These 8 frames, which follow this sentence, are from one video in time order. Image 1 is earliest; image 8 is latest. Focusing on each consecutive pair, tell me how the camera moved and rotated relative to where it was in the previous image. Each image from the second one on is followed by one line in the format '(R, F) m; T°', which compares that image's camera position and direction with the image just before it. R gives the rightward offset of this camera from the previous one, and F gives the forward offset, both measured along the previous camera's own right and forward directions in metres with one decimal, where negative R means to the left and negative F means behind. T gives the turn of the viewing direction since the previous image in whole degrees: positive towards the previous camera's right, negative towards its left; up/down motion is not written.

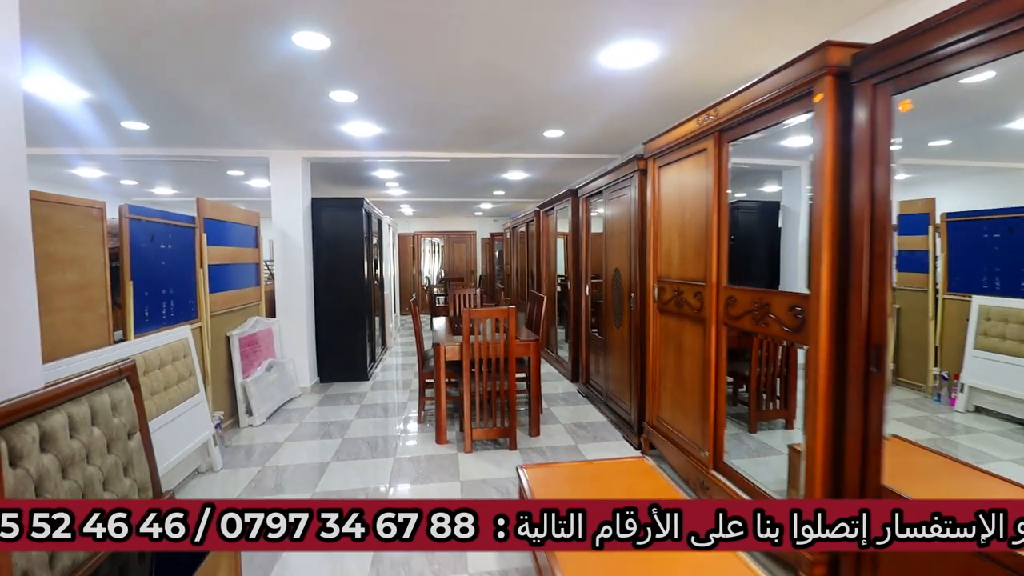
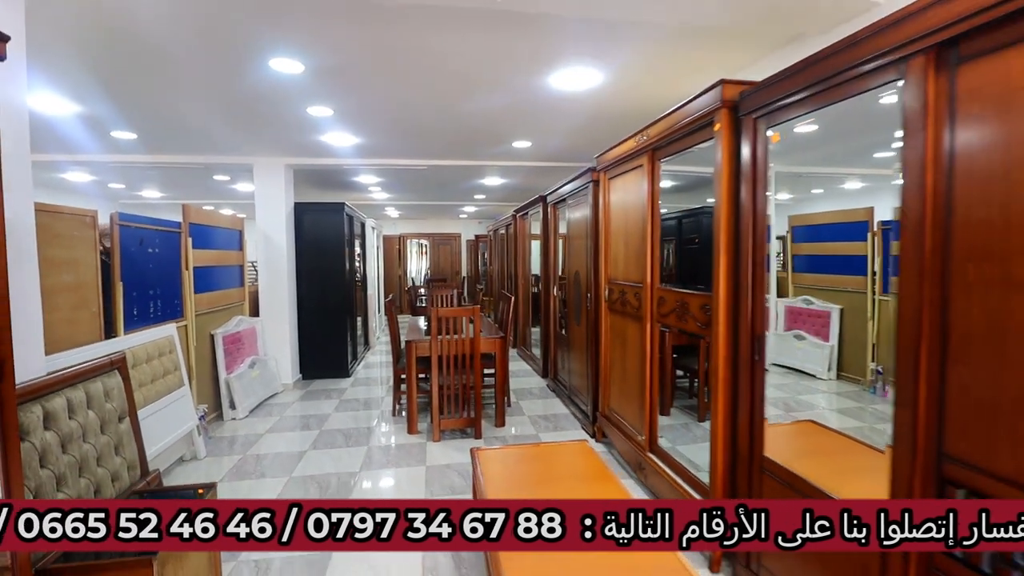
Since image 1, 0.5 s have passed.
(+0.2, -0.2) m; +1°
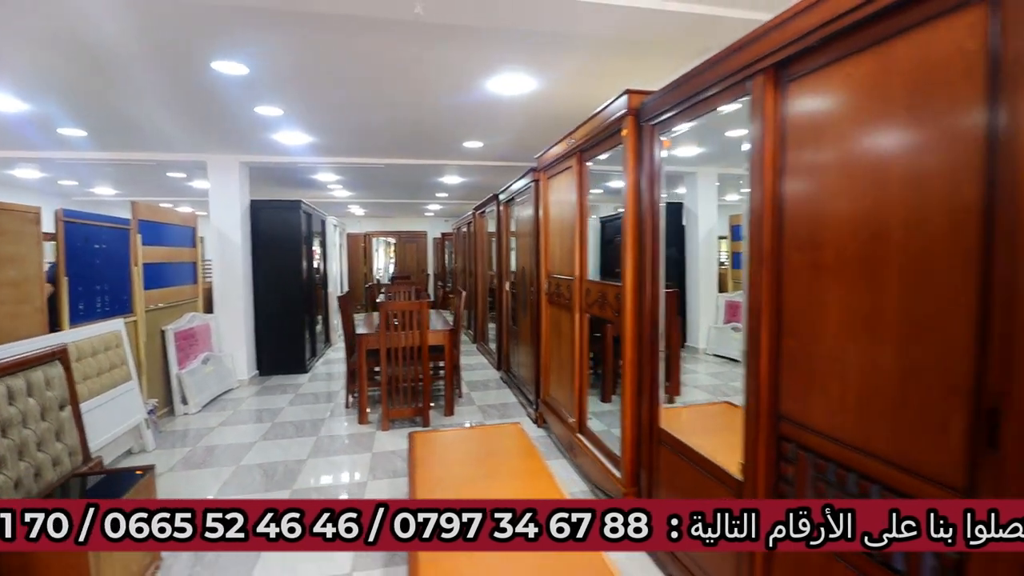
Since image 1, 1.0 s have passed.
(+0.2, -0.1) m; +3°
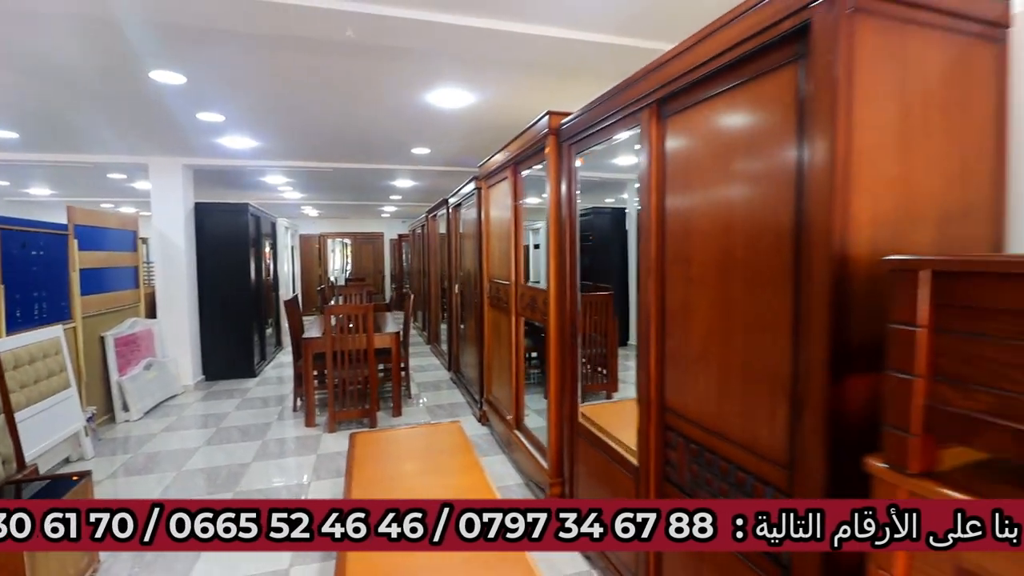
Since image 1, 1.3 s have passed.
(+0.1, -0.1) m; +4°
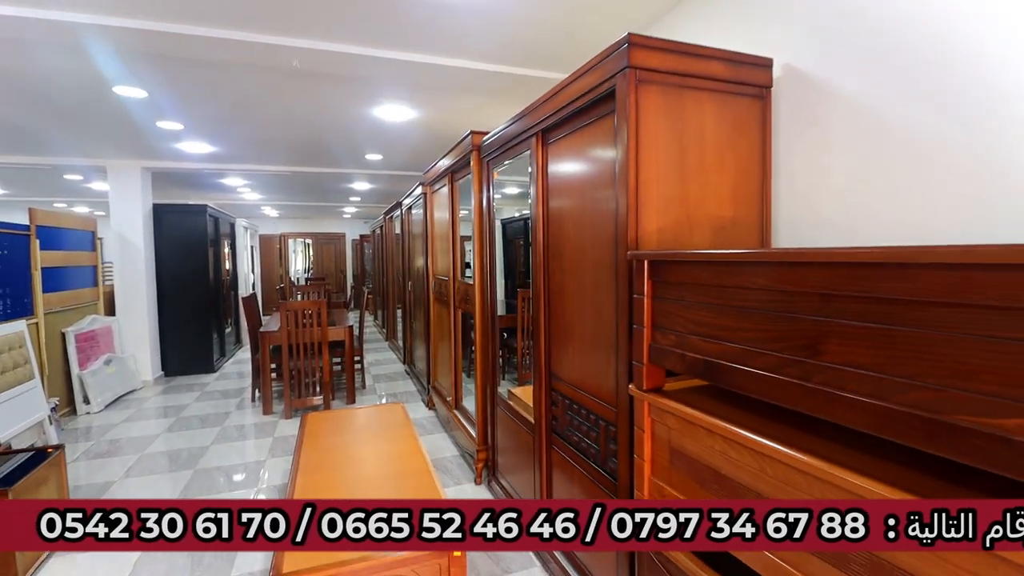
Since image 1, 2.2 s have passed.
(+0.2, -0.3) m; +4°
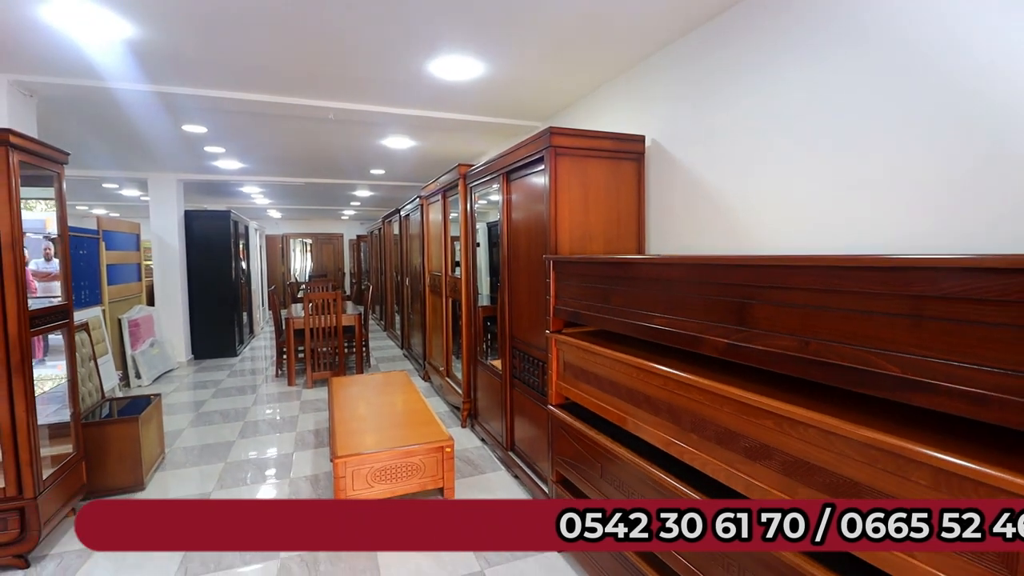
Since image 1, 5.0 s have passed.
(+0.1, -0.8) m; +1°
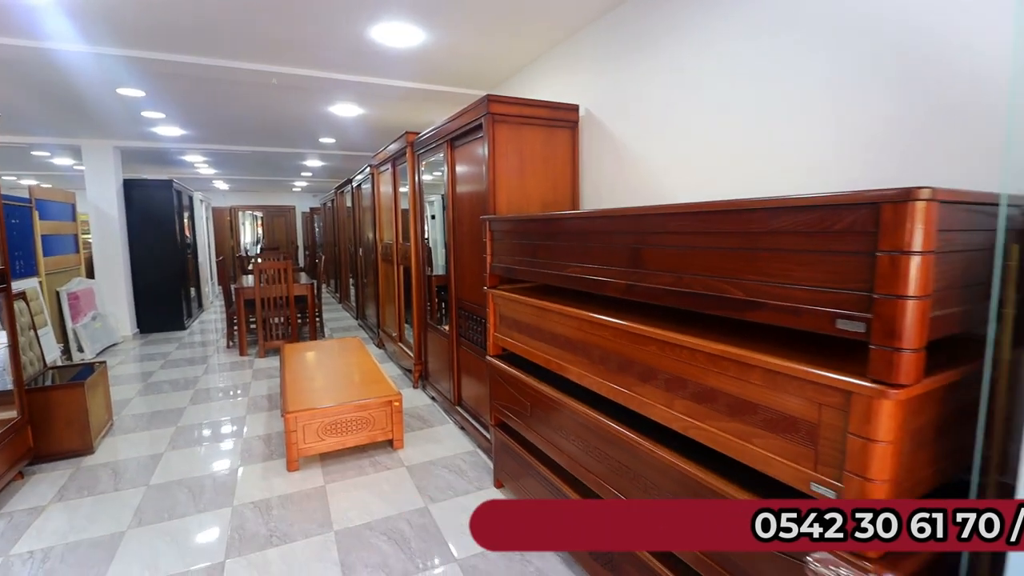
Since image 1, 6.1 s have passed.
(+0.1, -0.1) m; +4°
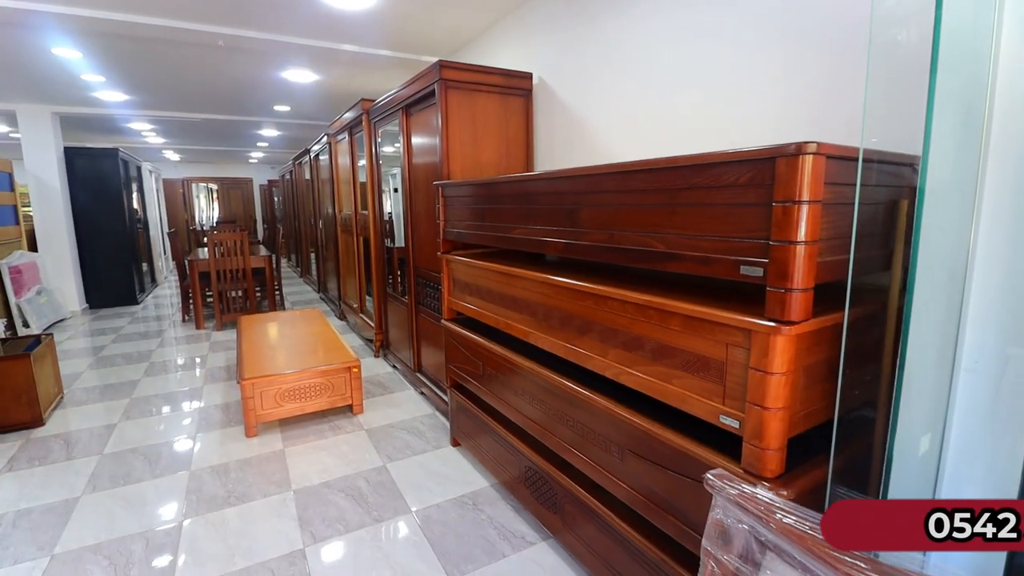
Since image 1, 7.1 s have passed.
(+0.1, -0.1) m; +3°
